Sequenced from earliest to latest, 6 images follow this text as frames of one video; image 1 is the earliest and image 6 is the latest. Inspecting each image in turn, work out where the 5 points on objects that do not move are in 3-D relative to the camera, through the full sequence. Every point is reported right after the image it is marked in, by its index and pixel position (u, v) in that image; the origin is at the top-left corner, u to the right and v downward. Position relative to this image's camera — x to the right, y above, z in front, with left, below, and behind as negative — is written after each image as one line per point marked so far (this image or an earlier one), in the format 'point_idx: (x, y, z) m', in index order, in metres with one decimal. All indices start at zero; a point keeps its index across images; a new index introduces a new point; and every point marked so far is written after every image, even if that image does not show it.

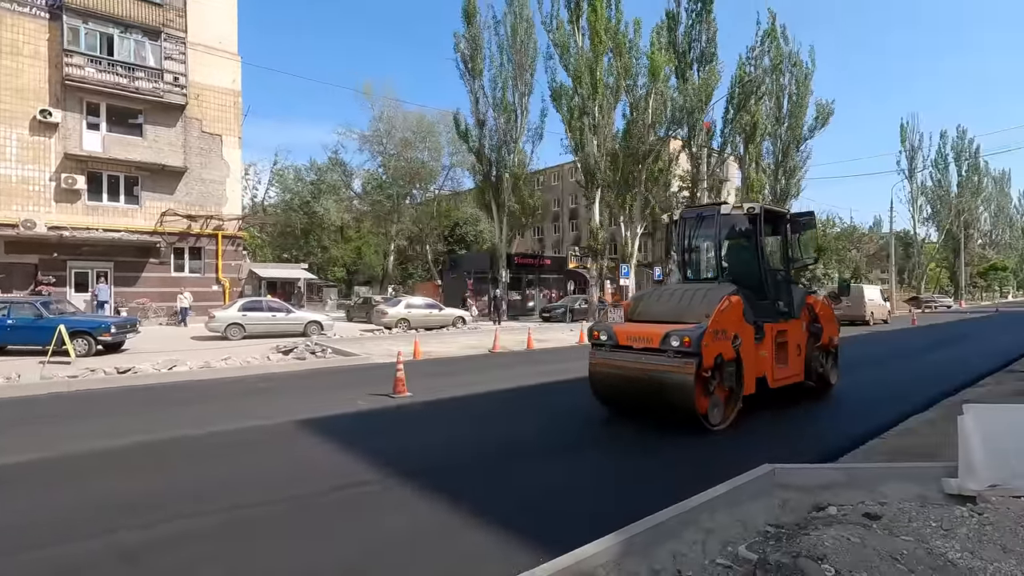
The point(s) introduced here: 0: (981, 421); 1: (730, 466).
0: (+3.9, -1.1, +4.5) m
1: (+2.5, -2.0, +6.1) m
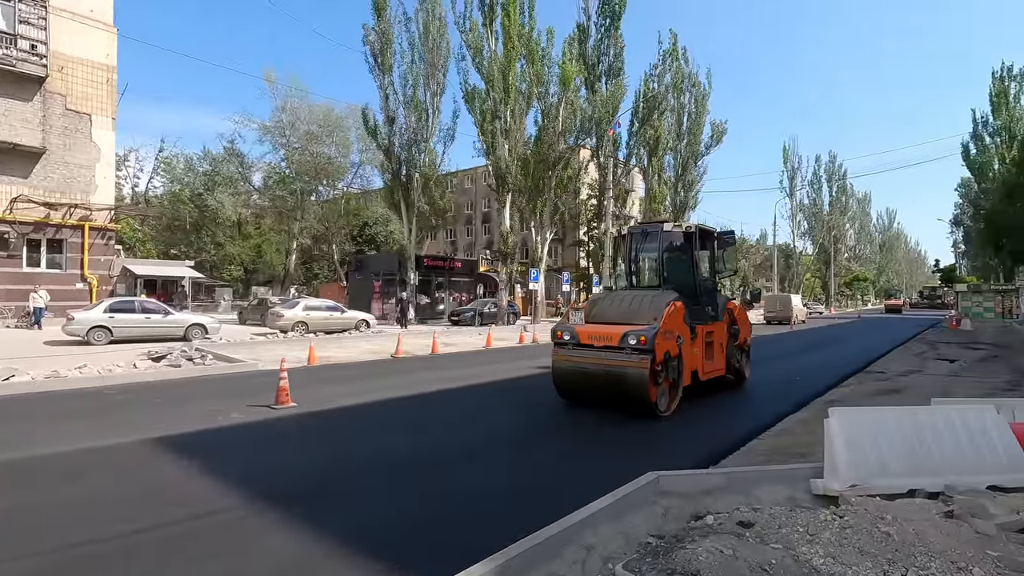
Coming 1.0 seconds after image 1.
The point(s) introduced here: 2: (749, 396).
0: (+2.9, -1.2, +4.7) m
1: (+1.2, -2.1, +6.1) m
2: (+4.8, -2.2, +11.0) m
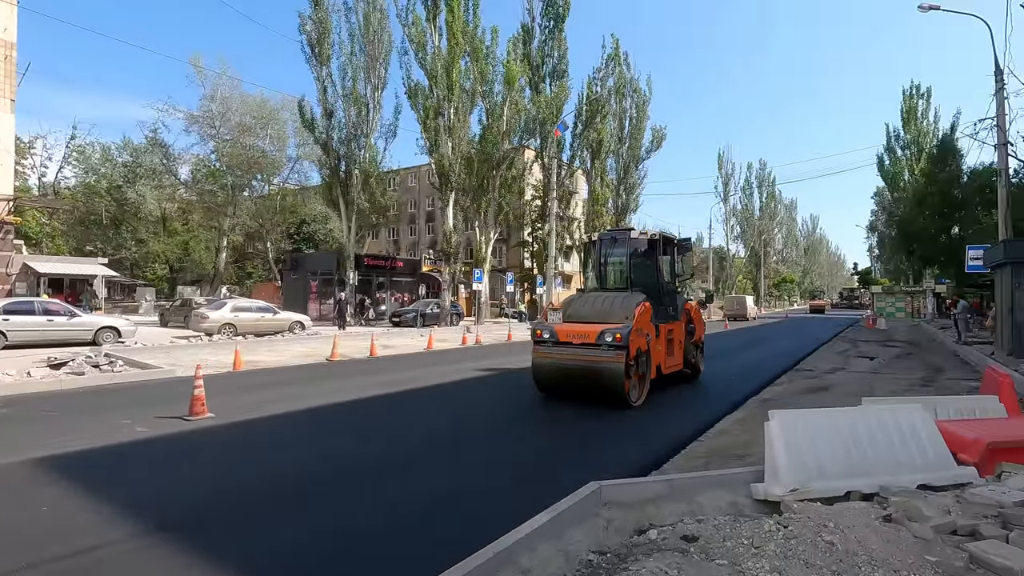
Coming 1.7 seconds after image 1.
0: (+2.4, -1.2, +4.6) m
1: (+0.6, -2.1, +5.8) m
2: (+3.6, -2.2, +11.1) m
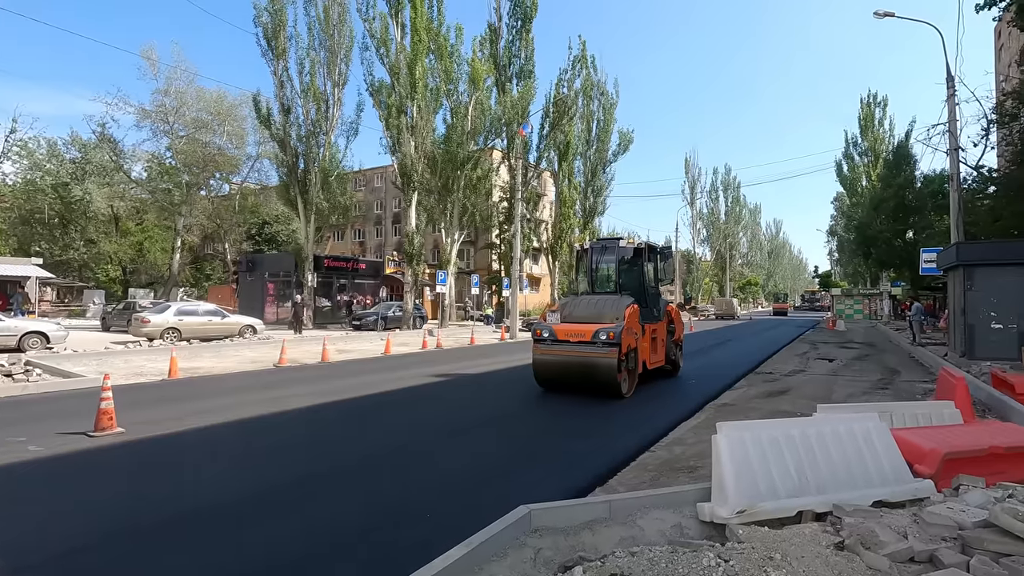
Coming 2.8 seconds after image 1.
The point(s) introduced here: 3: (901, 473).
0: (+1.7, -1.2, +4.2) m
1: (-0.1, -2.1, +5.3) m
2: (+2.7, -2.3, +10.7) m
3: (+3.3, -1.6, +4.5) m
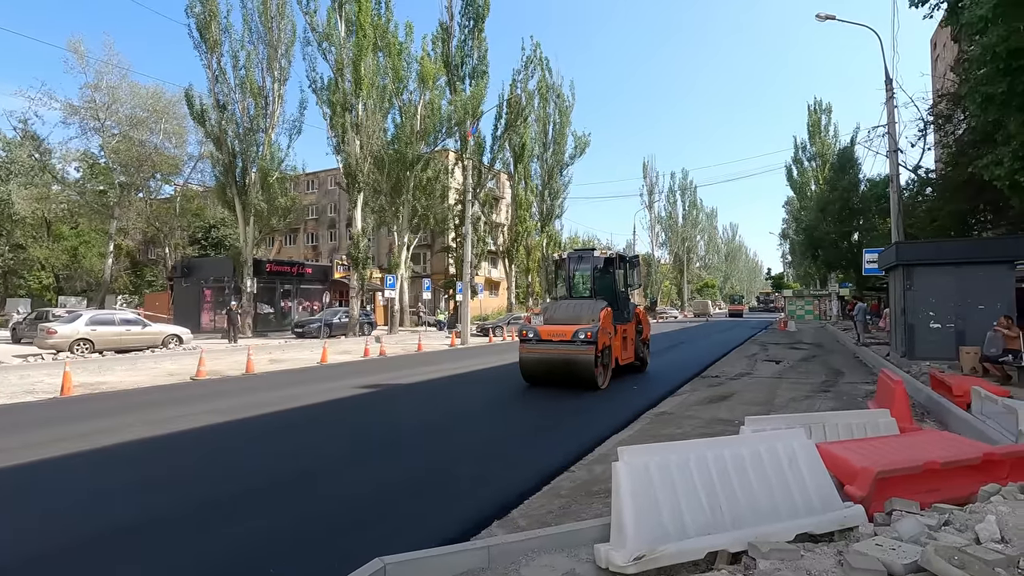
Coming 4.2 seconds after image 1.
0: (+0.8, -1.2, +3.6) m
1: (-1.1, -2.1, +4.5) m
2: (+1.3, -2.3, +10.1) m
3: (+2.3, -1.6, +4.0) m
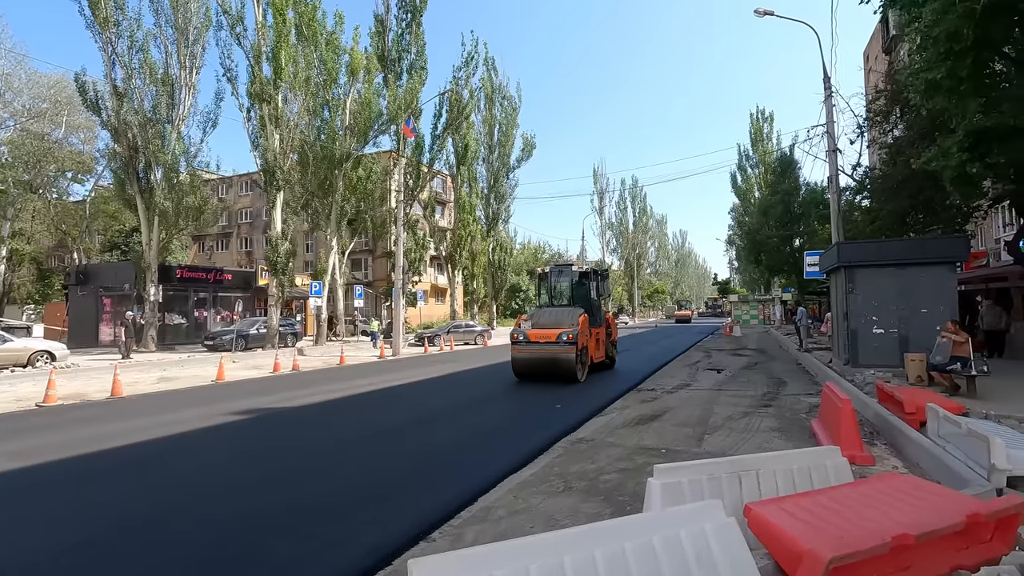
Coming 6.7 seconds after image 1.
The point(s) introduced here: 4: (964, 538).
0: (-0.3, -1.2, +2.0) m
1: (-2.3, -2.1, +2.8) m
2: (-0.3, -2.4, +8.6) m
3: (+1.2, -1.6, +2.5) m
4: (+2.9, -1.6, +3.4) m
